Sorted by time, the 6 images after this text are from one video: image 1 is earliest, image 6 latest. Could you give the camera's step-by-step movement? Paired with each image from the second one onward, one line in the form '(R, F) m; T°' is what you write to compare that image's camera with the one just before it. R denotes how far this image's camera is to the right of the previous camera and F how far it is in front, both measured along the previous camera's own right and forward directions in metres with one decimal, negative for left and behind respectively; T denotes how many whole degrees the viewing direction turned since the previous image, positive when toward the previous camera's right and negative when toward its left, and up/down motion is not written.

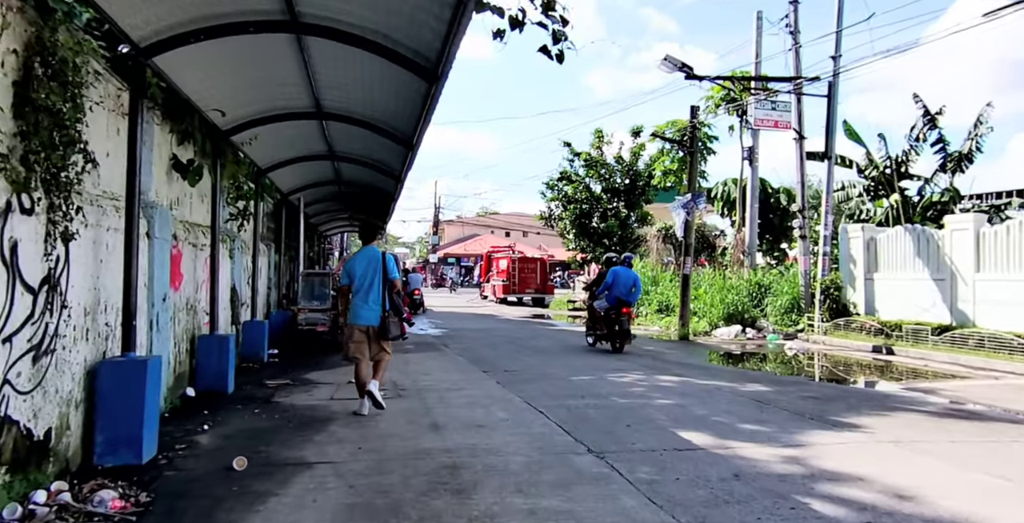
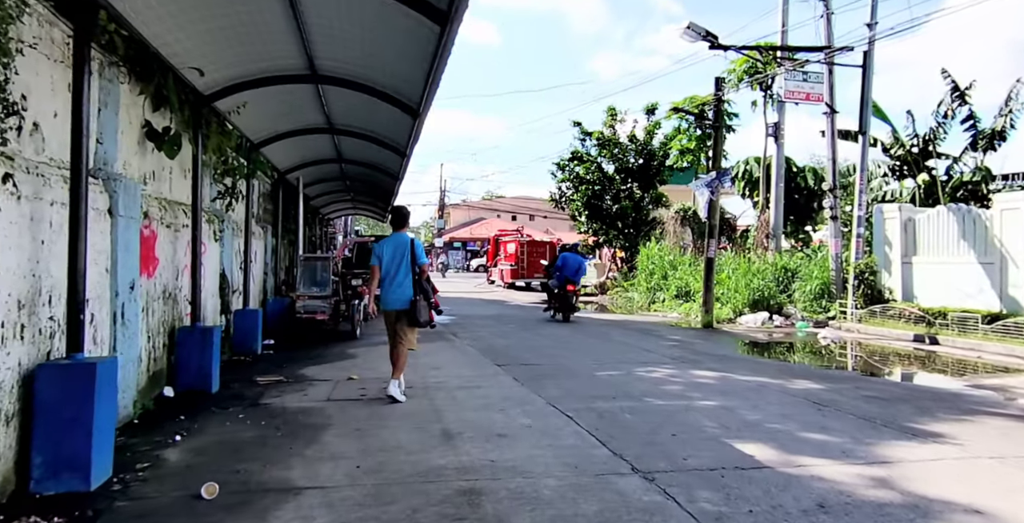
(-0.1, +0.9) m; 0°
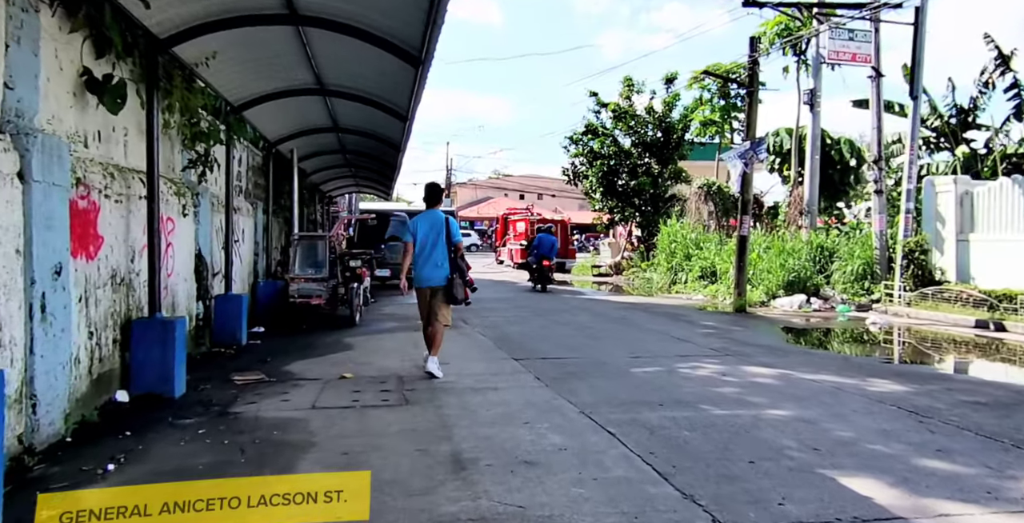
(-0.1, +1.2) m; -1°
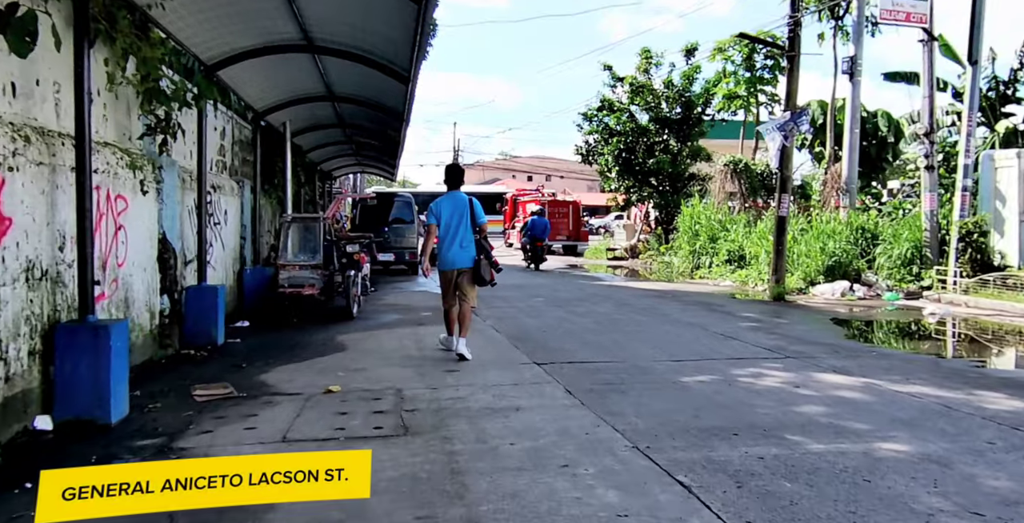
(-0.1, +1.2) m; -1°
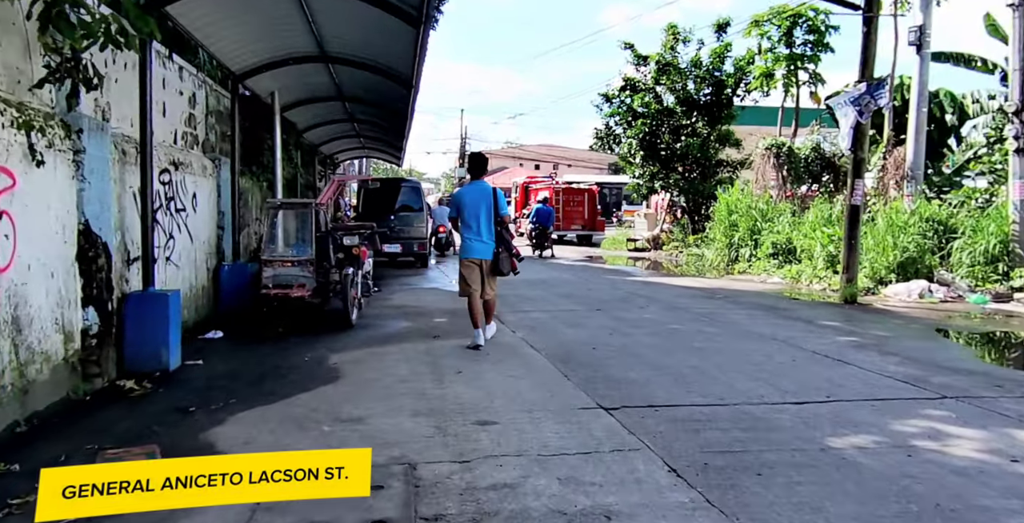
(-0.3, +1.8) m; 0°
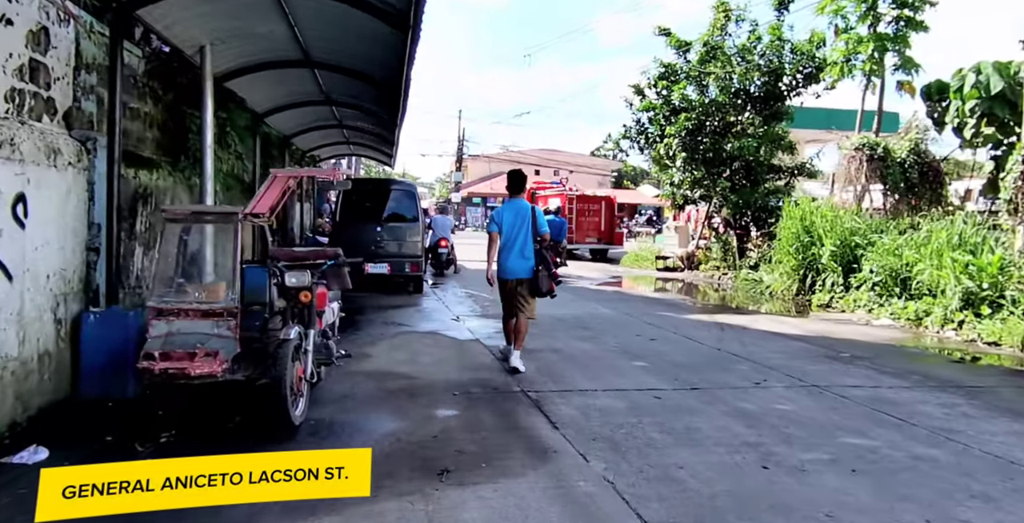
(-0.5, +3.6) m; +1°
